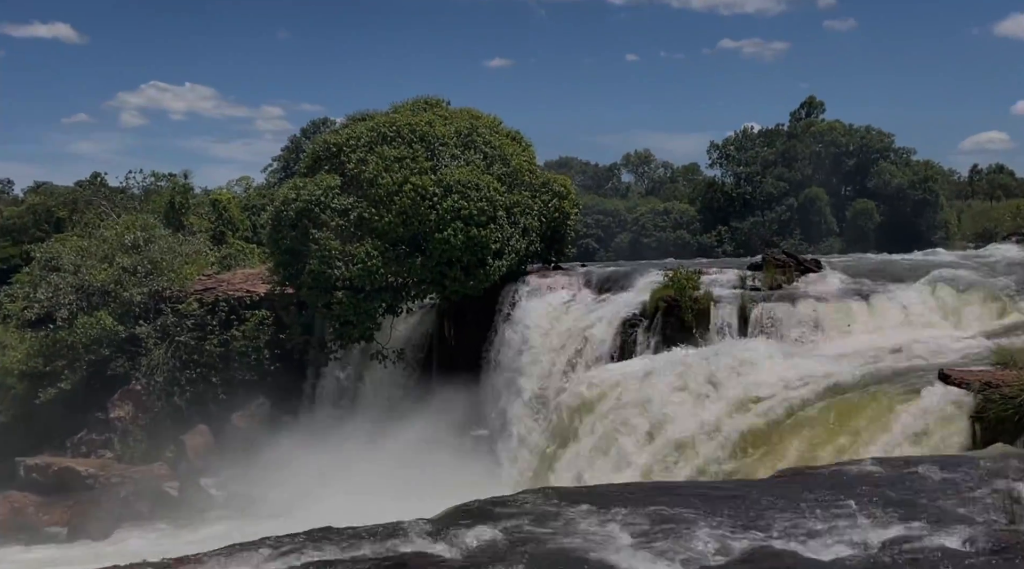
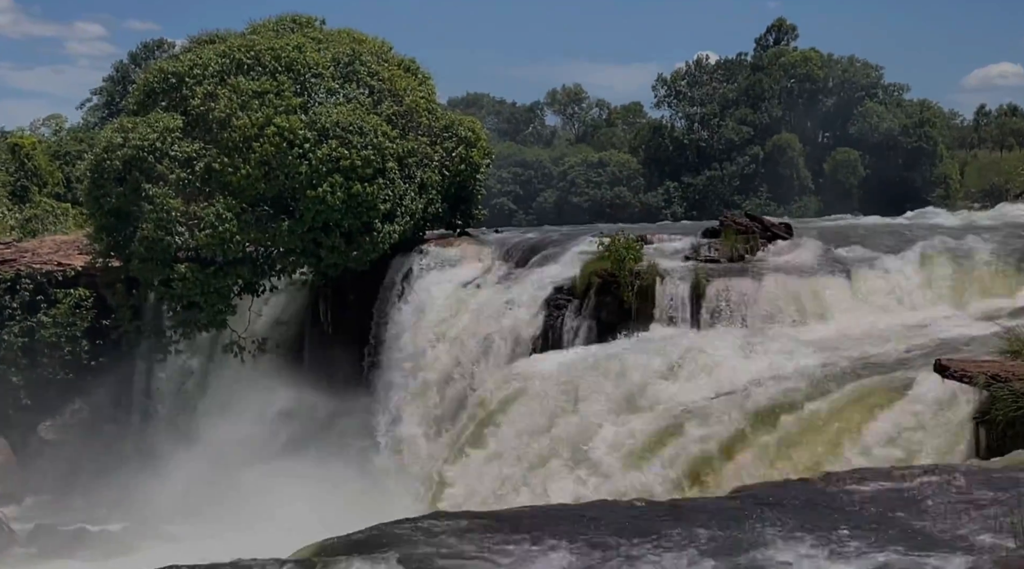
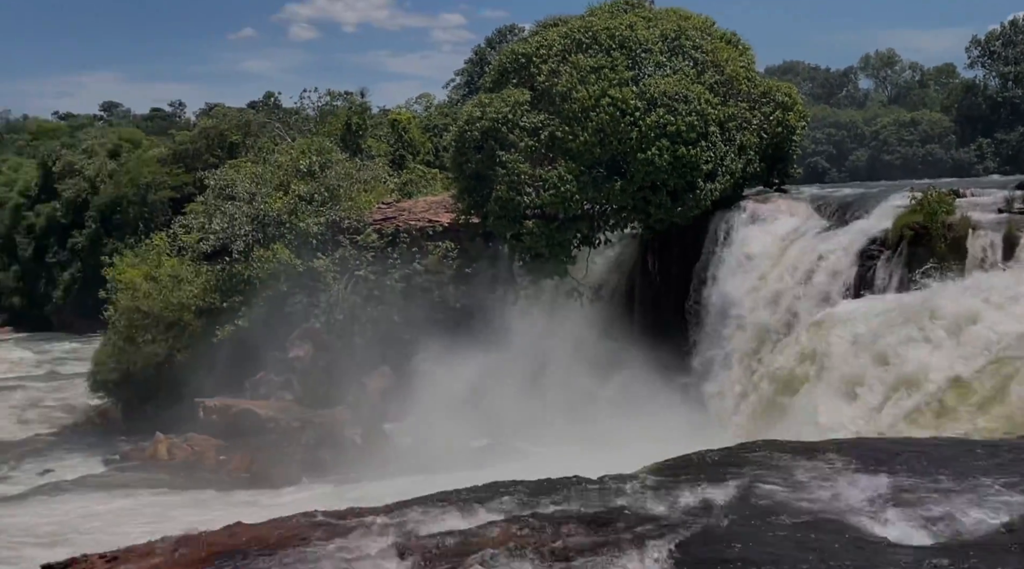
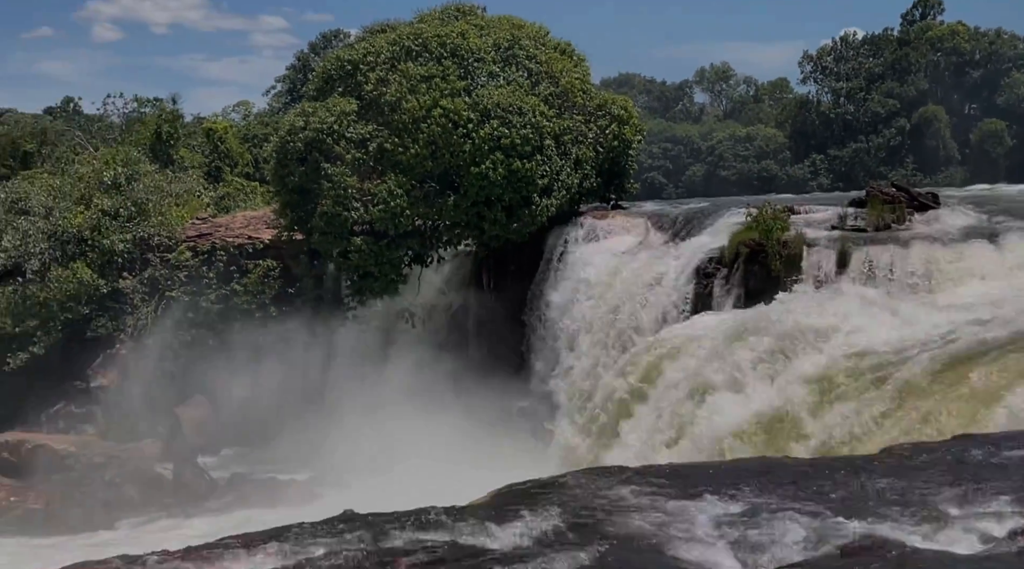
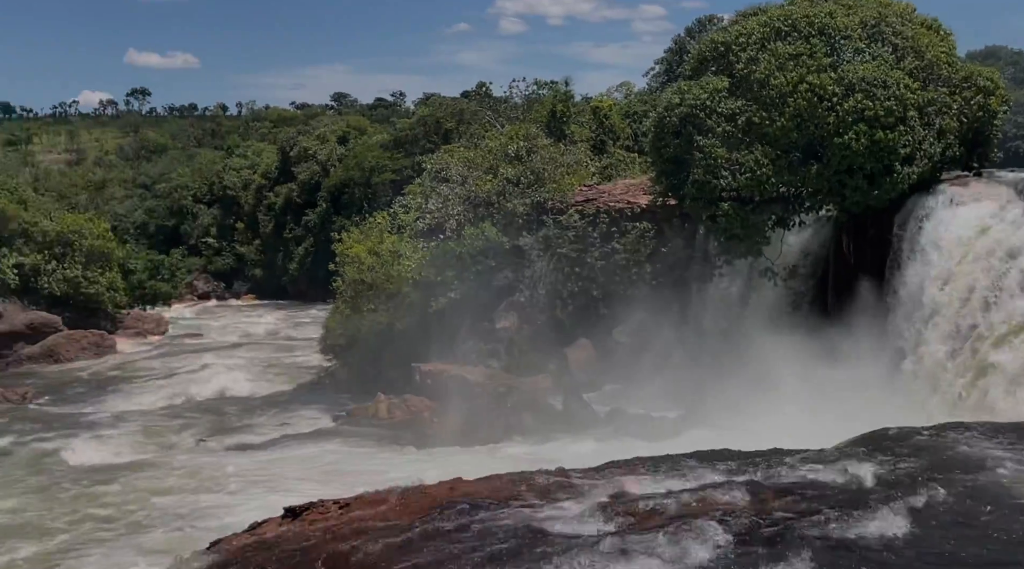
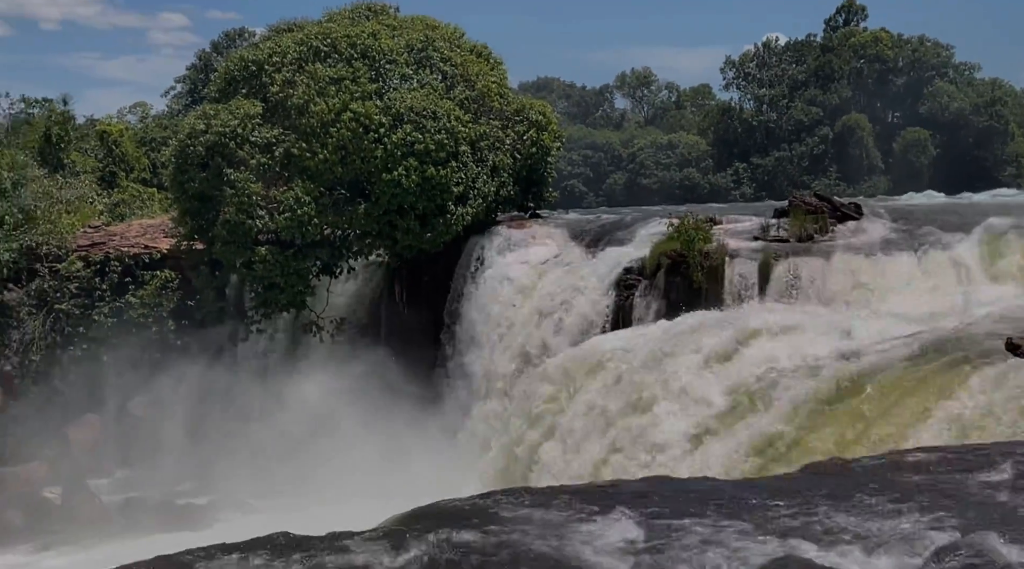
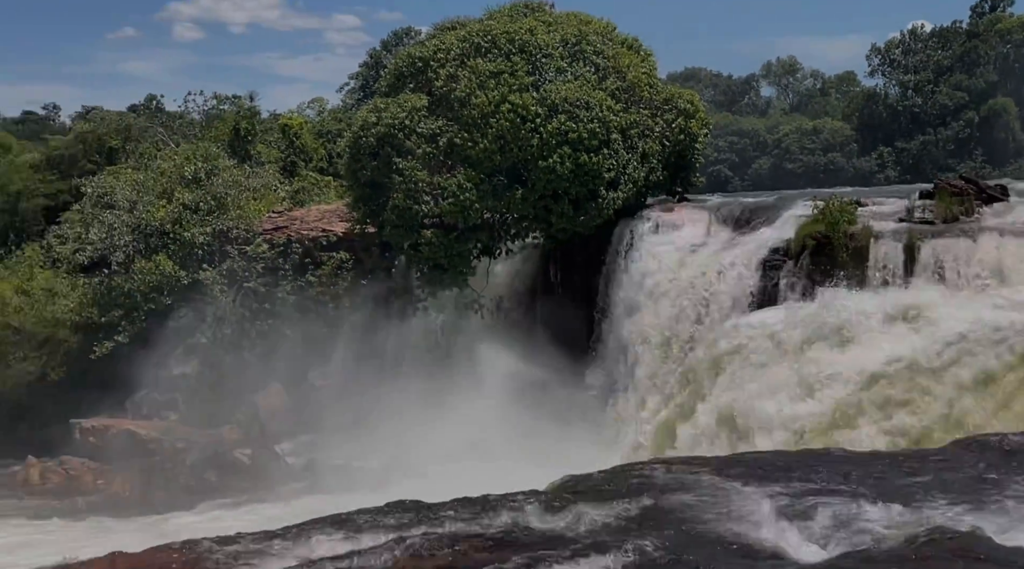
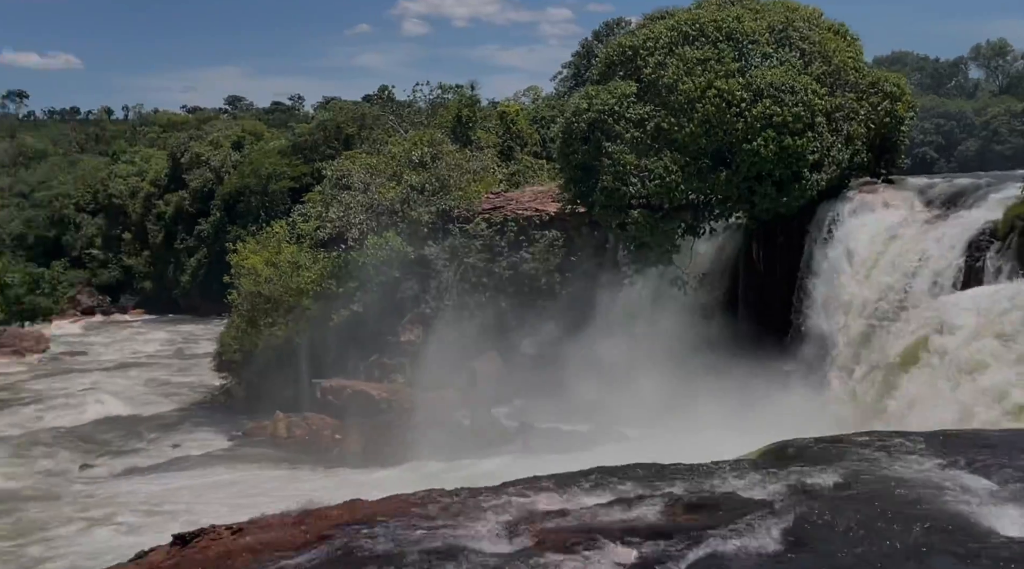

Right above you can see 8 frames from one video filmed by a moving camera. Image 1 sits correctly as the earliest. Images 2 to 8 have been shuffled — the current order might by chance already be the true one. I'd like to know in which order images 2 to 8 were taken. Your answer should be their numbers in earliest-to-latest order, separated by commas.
2, 6, 4, 7, 3, 8, 5
